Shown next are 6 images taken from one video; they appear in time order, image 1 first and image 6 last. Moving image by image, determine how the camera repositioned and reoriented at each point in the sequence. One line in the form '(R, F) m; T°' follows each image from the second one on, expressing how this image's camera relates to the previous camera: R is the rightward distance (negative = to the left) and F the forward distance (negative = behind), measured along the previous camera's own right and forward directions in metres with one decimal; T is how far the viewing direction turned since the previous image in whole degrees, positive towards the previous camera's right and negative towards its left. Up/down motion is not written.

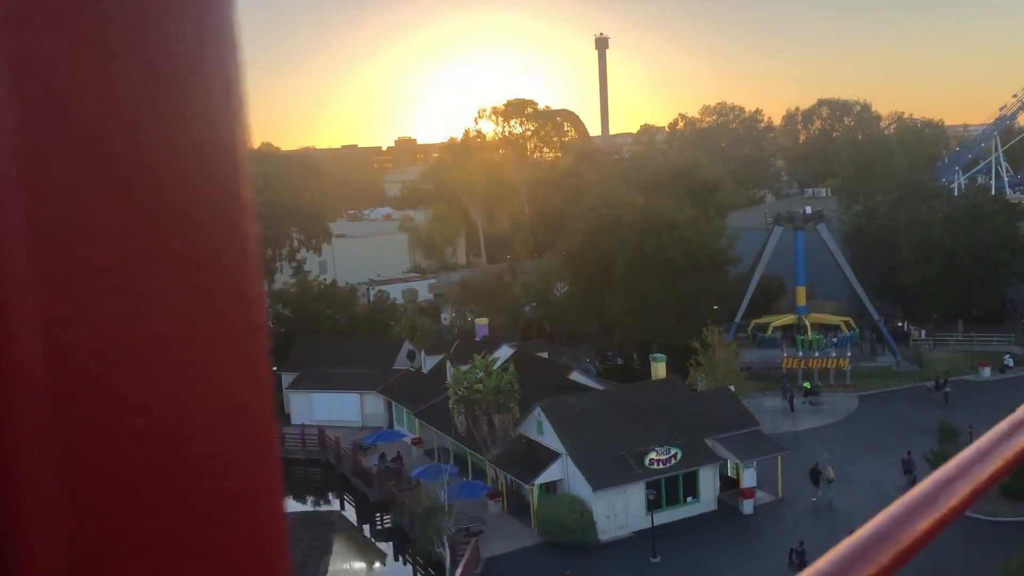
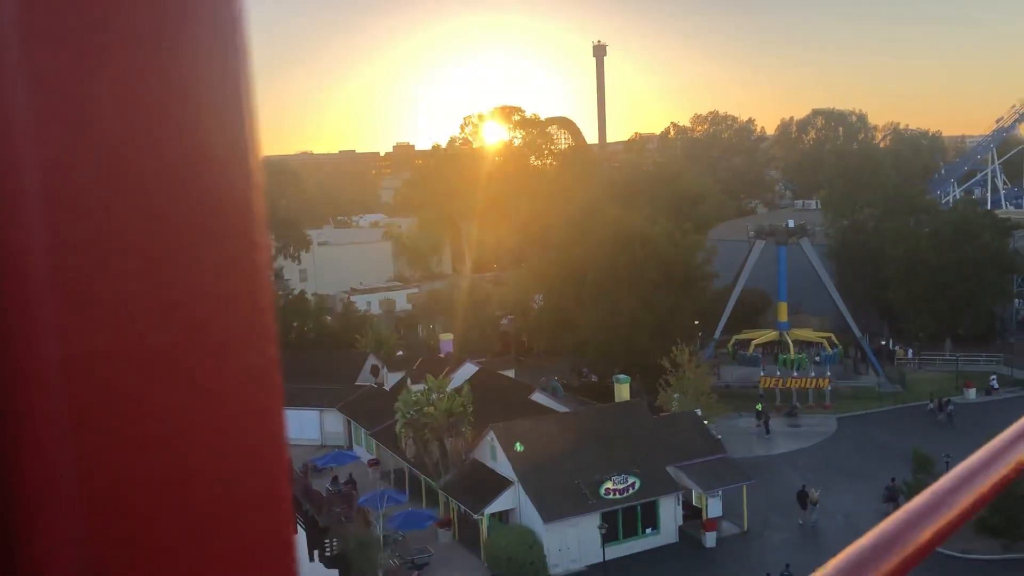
(+0.6, +0.6) m; 0°
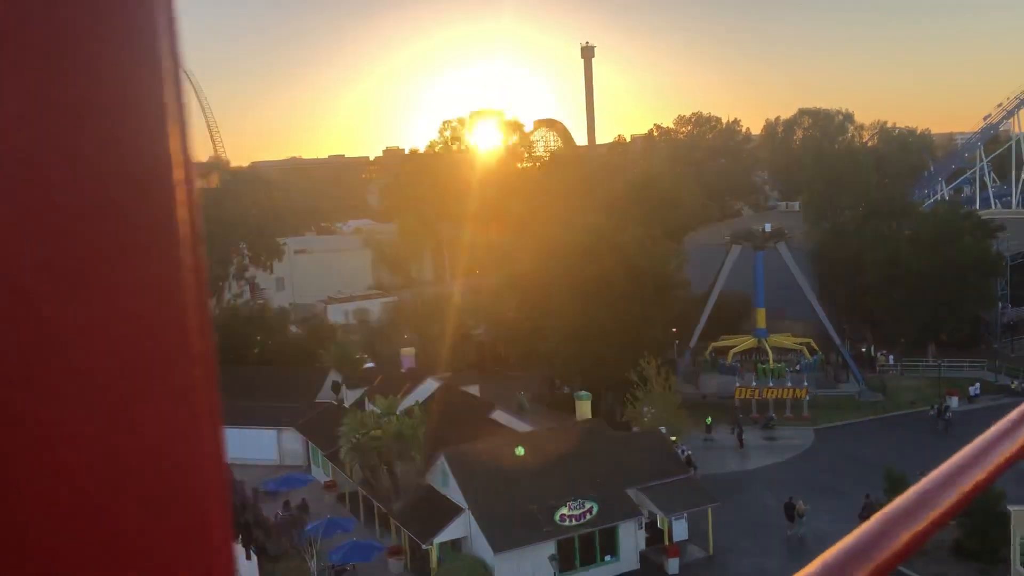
(+0.6, +0.5) m; 0°
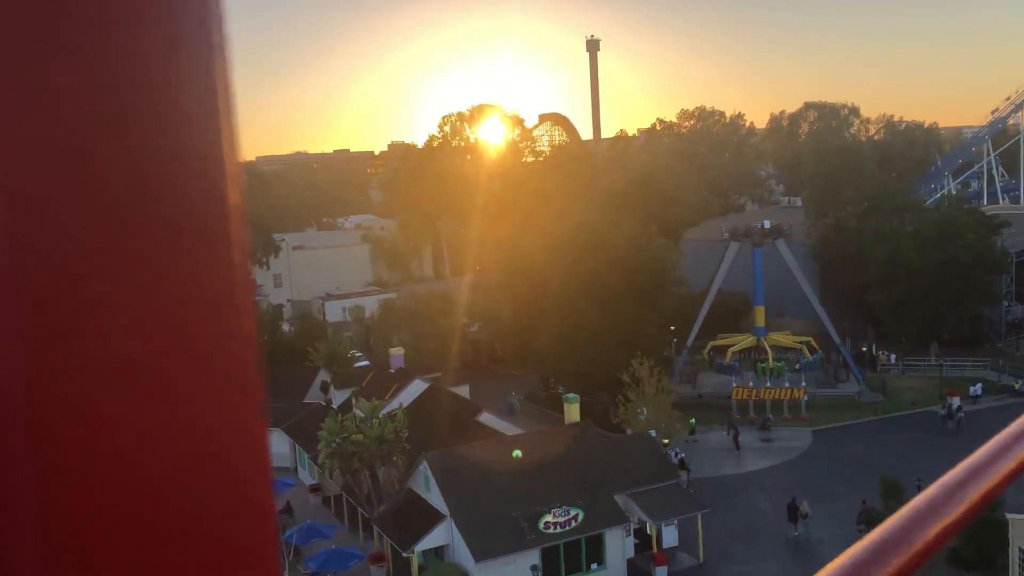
(+0.3, +0.3) m; 0°
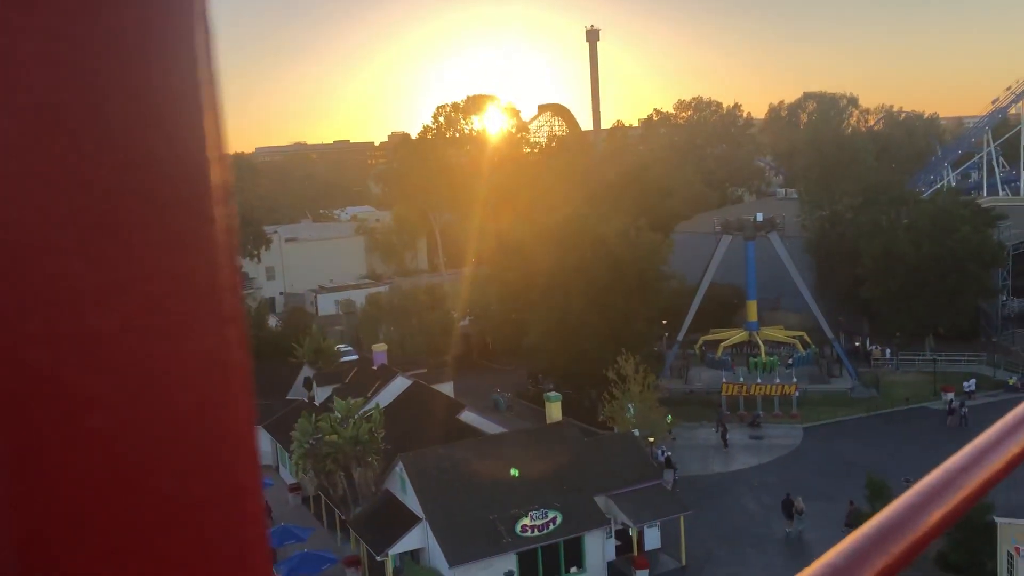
(+0.3, +0.3) m; 0°
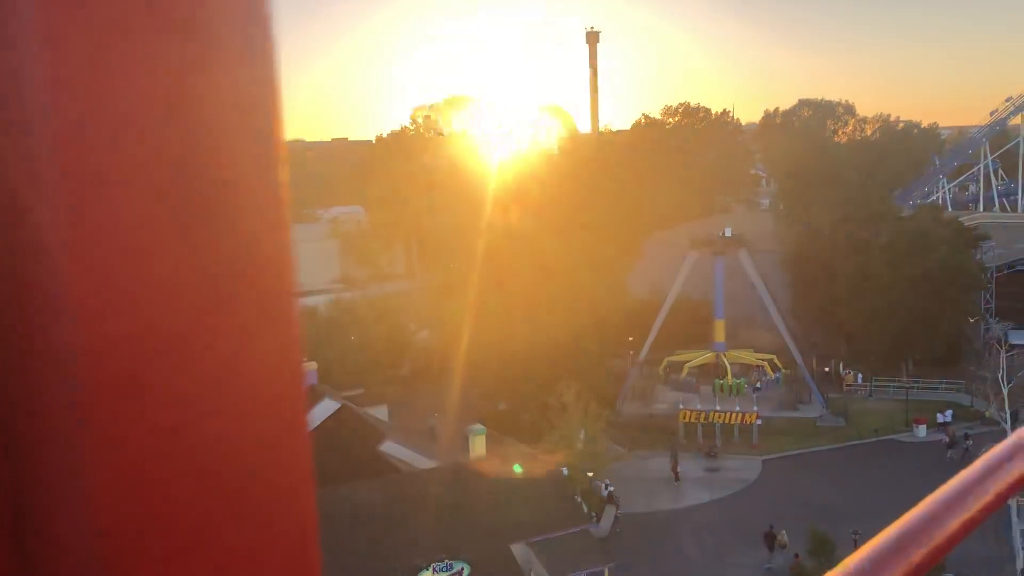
(+1.0, +0.9) m; 0°
